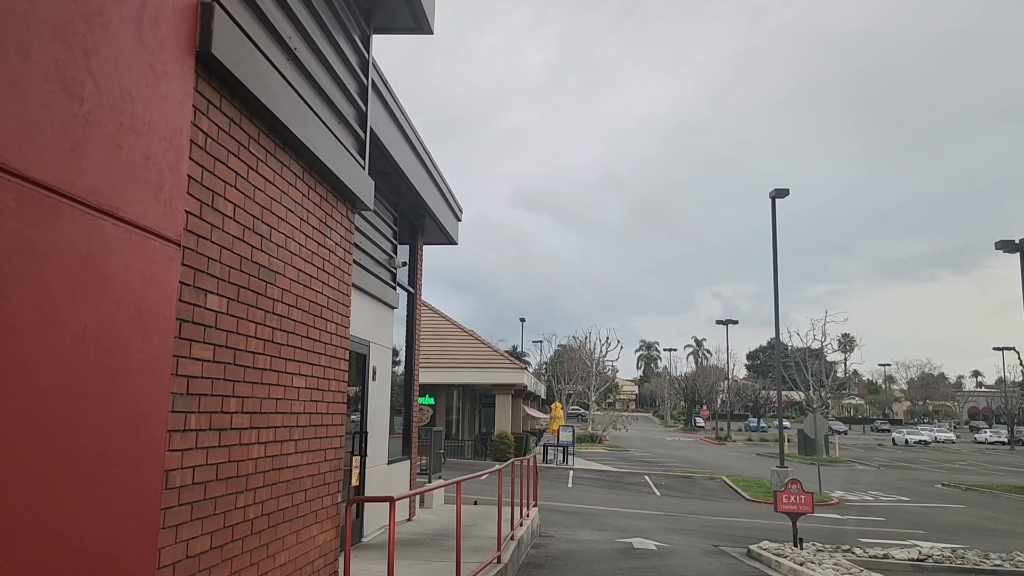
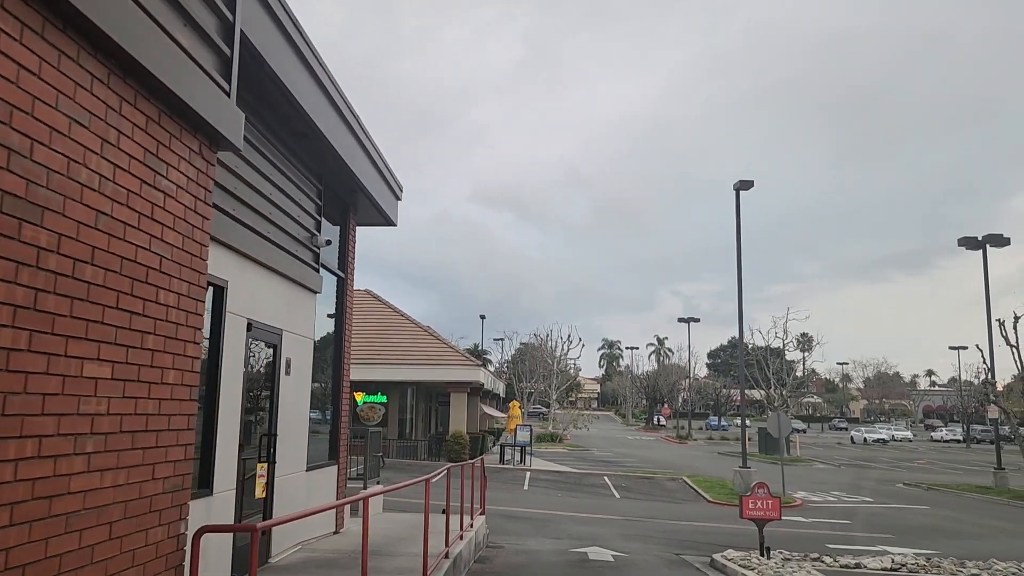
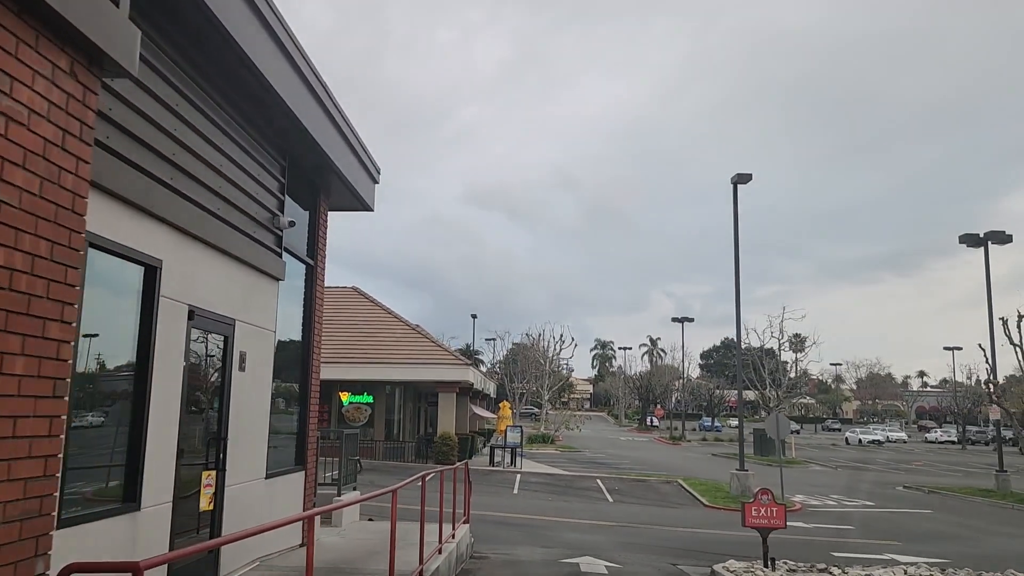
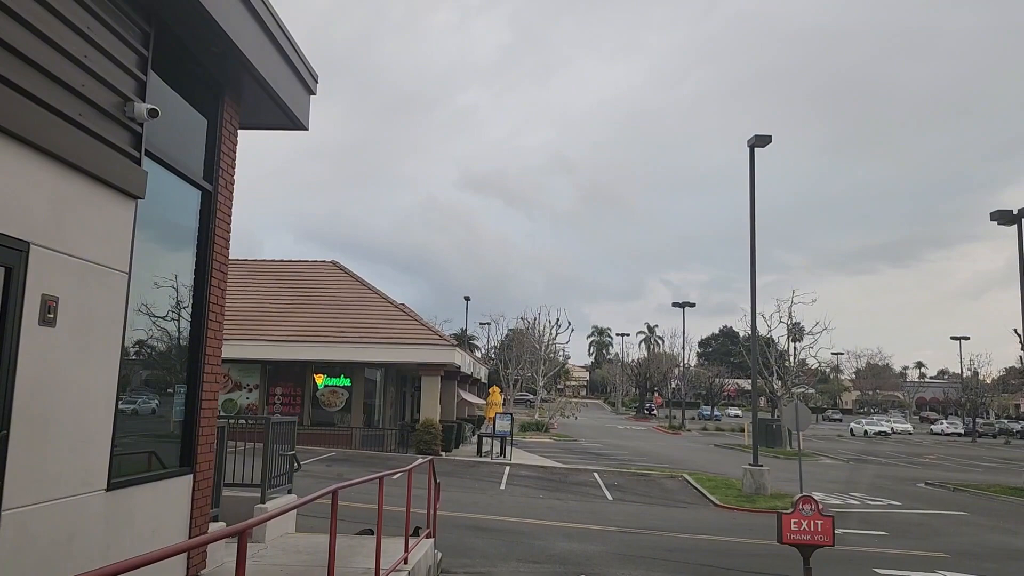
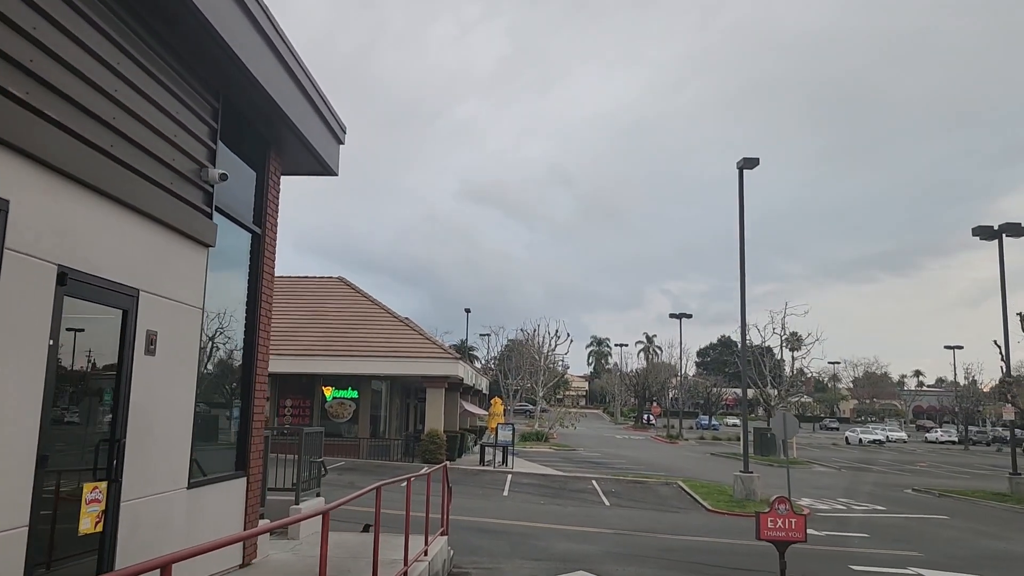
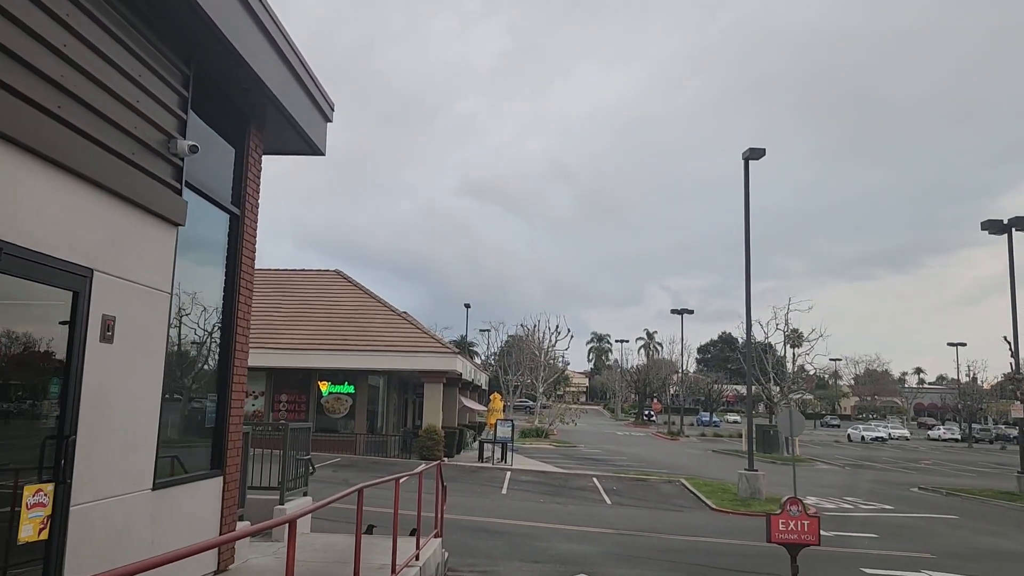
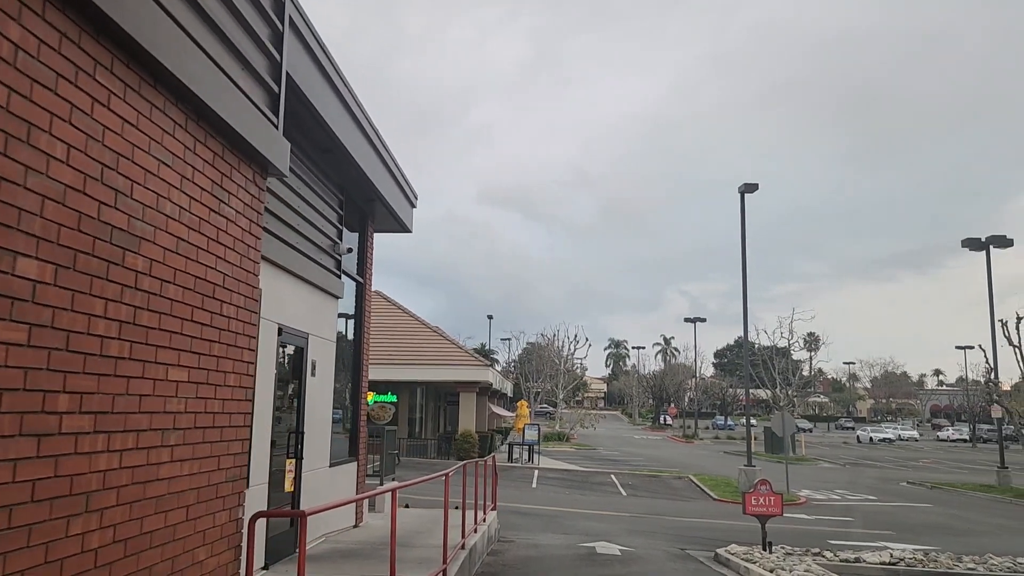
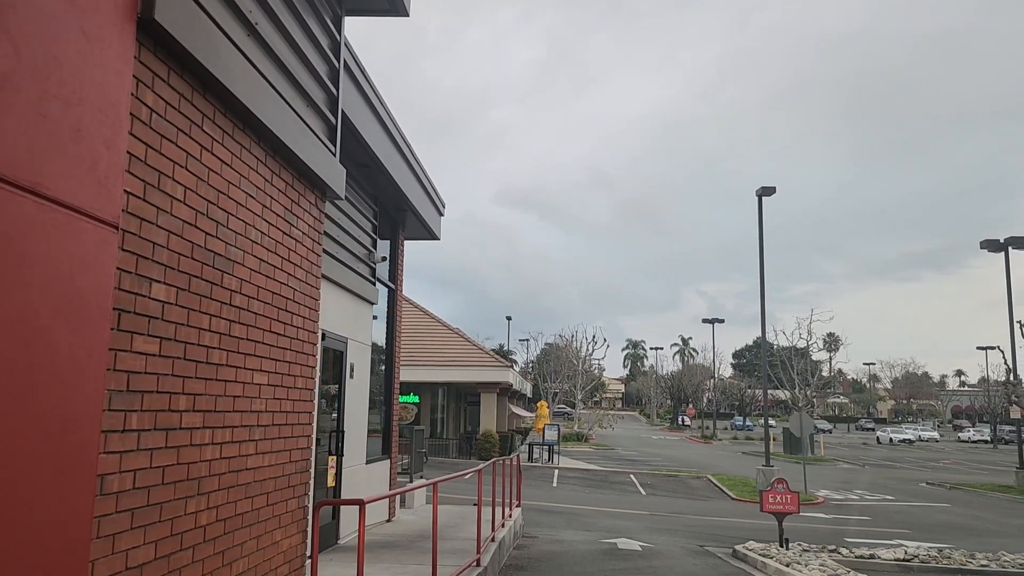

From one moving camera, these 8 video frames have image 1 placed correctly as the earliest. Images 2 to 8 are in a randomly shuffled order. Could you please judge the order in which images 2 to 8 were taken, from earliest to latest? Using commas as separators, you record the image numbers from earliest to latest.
8, 7, 2, 3, 5, 6, 4
